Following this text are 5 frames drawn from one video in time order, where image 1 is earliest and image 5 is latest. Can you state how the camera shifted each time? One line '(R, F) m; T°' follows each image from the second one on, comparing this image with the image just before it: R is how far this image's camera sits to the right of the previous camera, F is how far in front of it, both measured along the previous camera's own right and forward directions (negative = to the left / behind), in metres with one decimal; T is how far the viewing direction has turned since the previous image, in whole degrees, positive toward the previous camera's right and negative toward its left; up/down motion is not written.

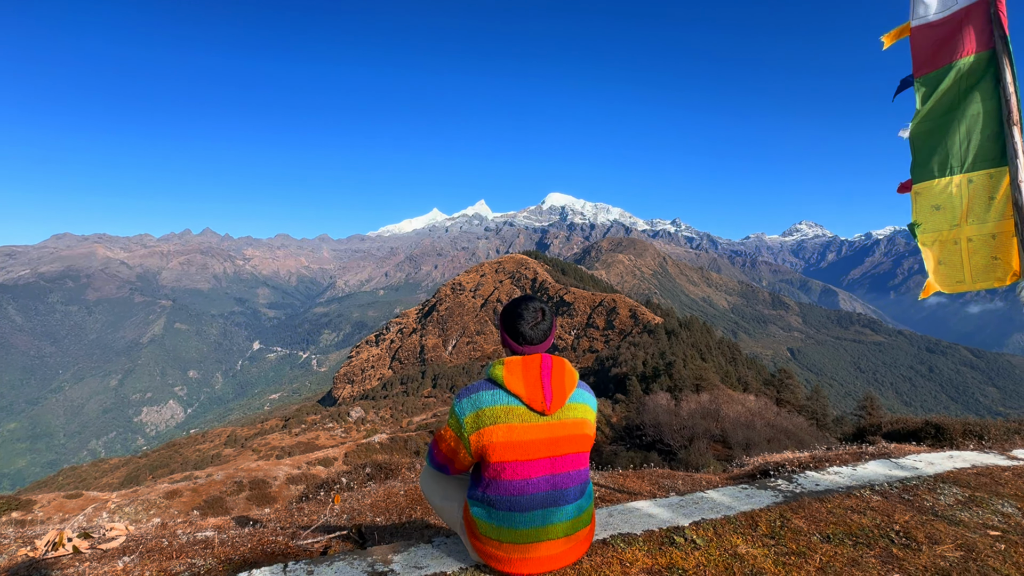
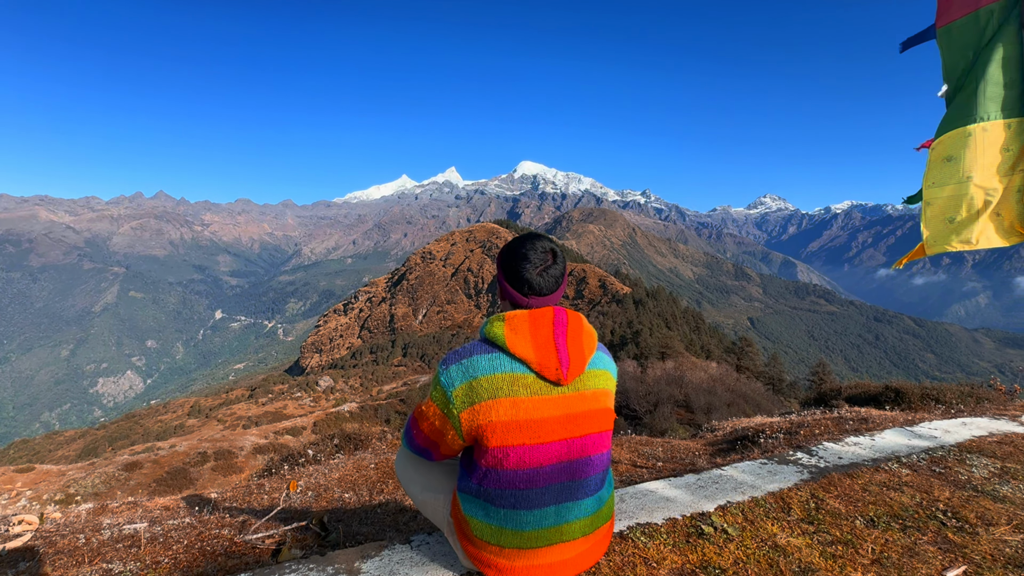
(-0.5, +2.0) m; +4°
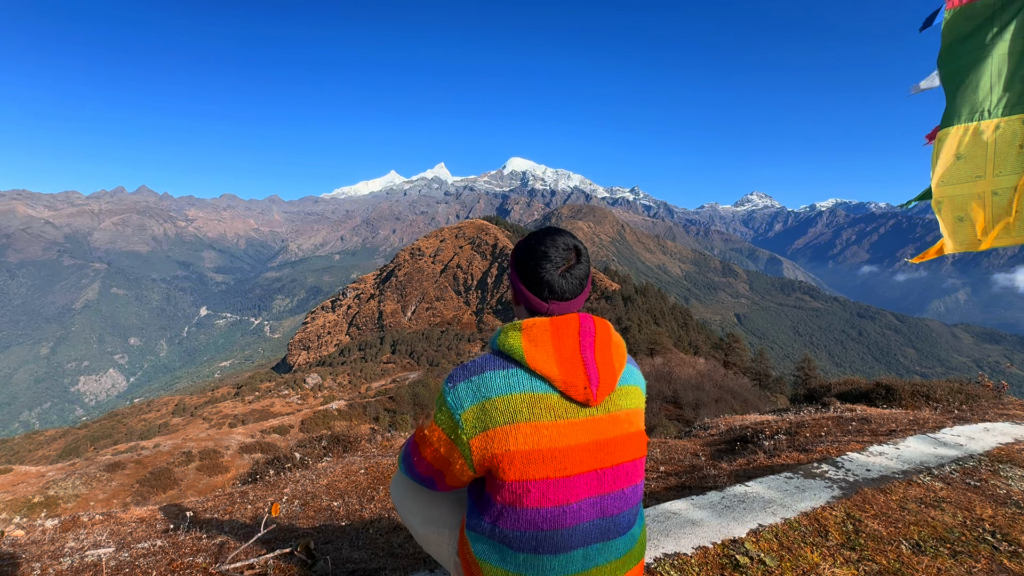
(-0.4, +0.9) m; +1°
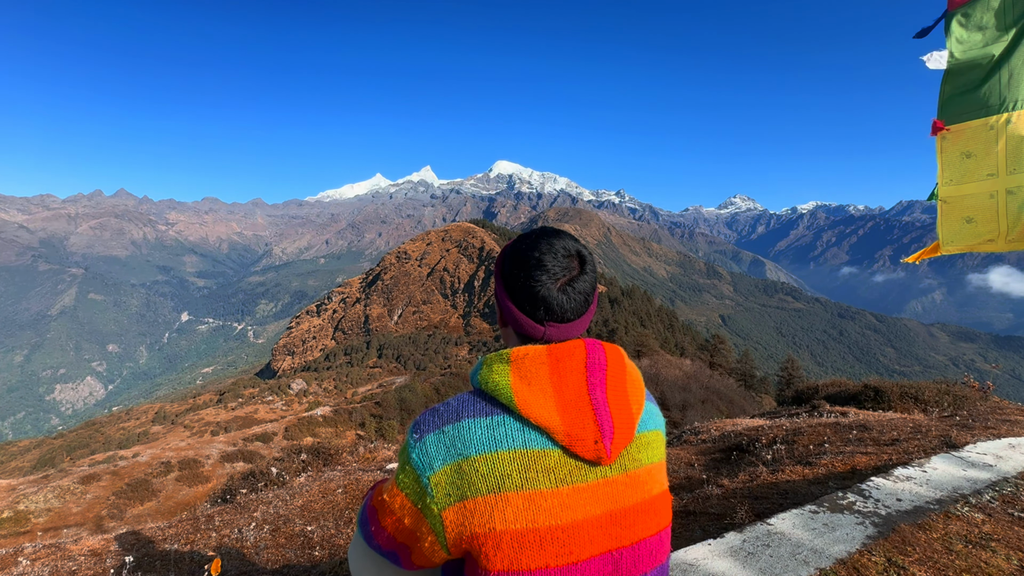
(0.0, +1.3) m; +2°
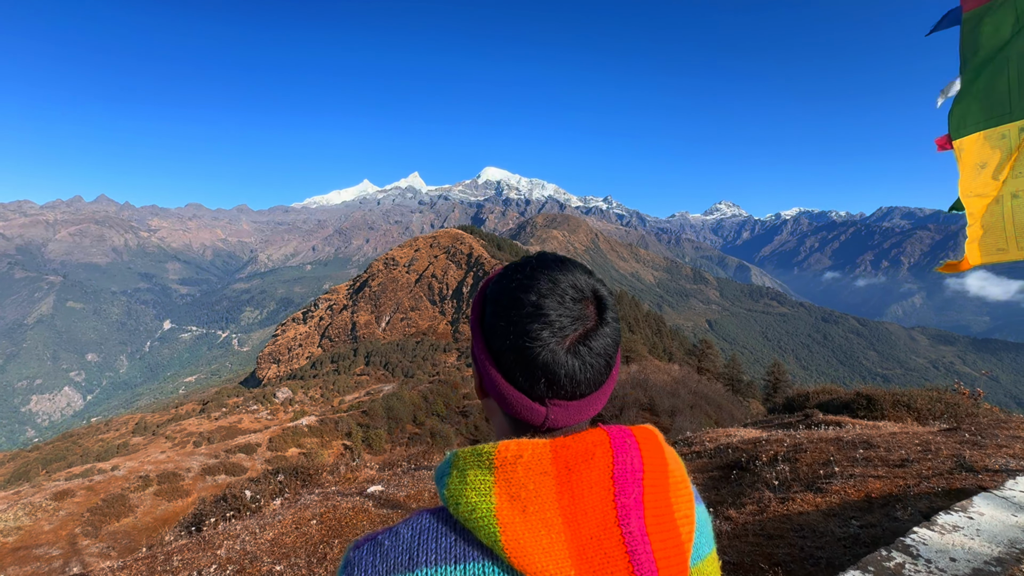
(0.0, +1.4) m; +2°
